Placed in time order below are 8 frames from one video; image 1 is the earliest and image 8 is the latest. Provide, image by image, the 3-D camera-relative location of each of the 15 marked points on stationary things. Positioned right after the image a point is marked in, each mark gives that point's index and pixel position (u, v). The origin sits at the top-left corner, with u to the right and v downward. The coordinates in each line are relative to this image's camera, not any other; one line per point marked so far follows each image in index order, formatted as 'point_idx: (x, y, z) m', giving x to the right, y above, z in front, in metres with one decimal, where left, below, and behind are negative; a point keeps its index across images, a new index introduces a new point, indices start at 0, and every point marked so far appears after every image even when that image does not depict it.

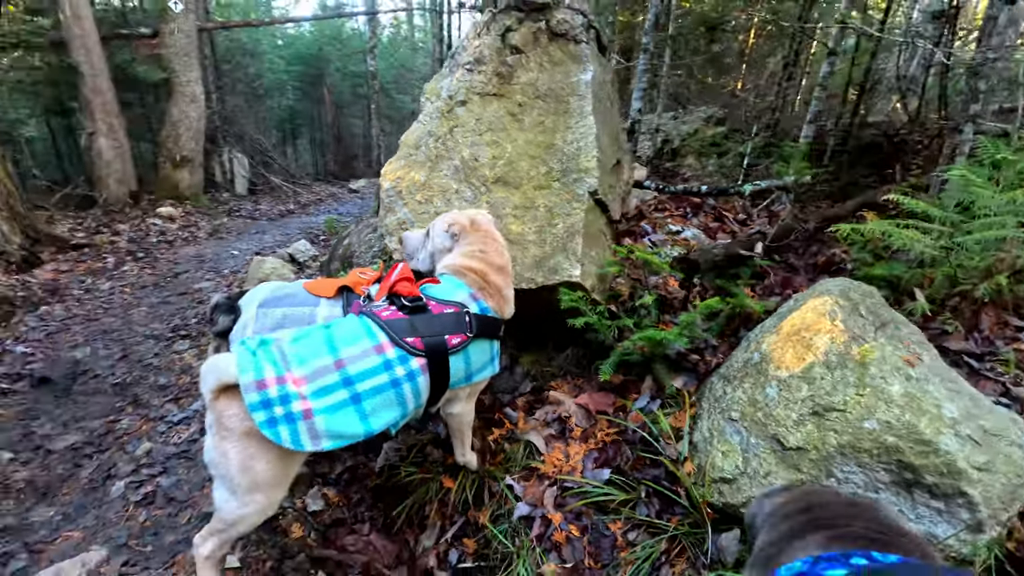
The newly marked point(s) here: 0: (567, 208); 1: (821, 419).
0: (+0.2, +0.3, +2.0) m
1: (+0.8, -0.3, +1.2) m
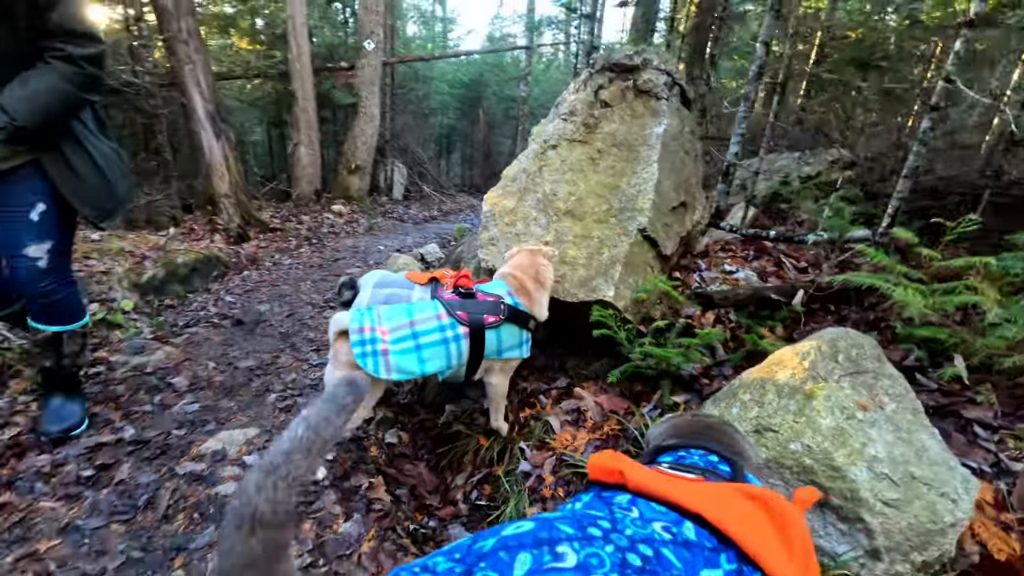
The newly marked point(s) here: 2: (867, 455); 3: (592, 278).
0: (+0.5, +0.2, +2.4) m
1: (+0.7, -0.4, +1.4) m
2: (+1.0, -0.5, +1.3) m
3: (+0.4, 0.0, +2.3) m
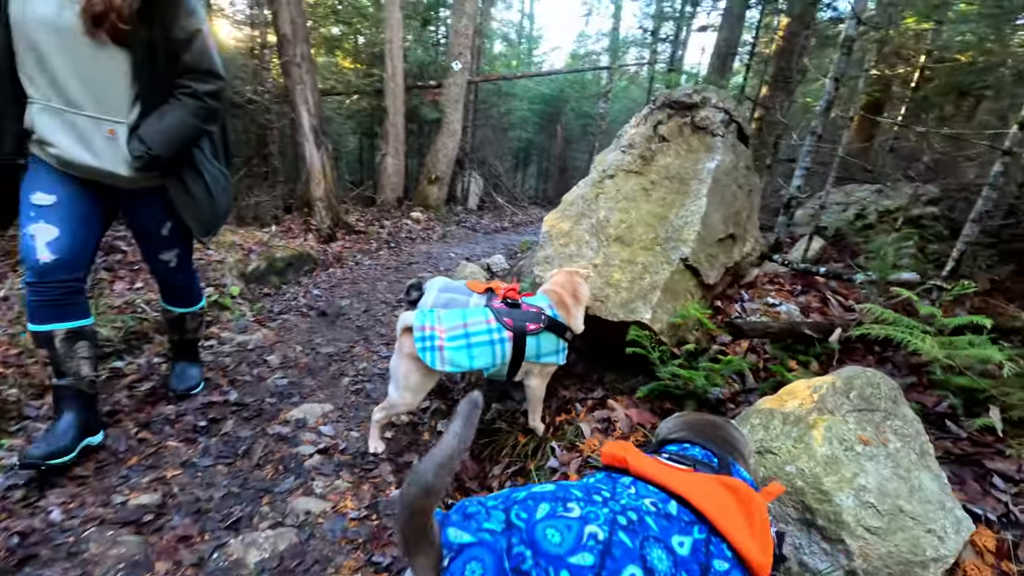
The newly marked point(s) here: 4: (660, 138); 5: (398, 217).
0: (+0.8, +0.1, +2.6) m
1: (+0.8, -0.6, +1.6) m
2: (+1.0, -0.6, +1.4) m
3: (+0.6, -0.1, +2.5) m
4: (+1.0, +1.0, +3.1) m
5: (-2.3, +1.4, +9.7) m
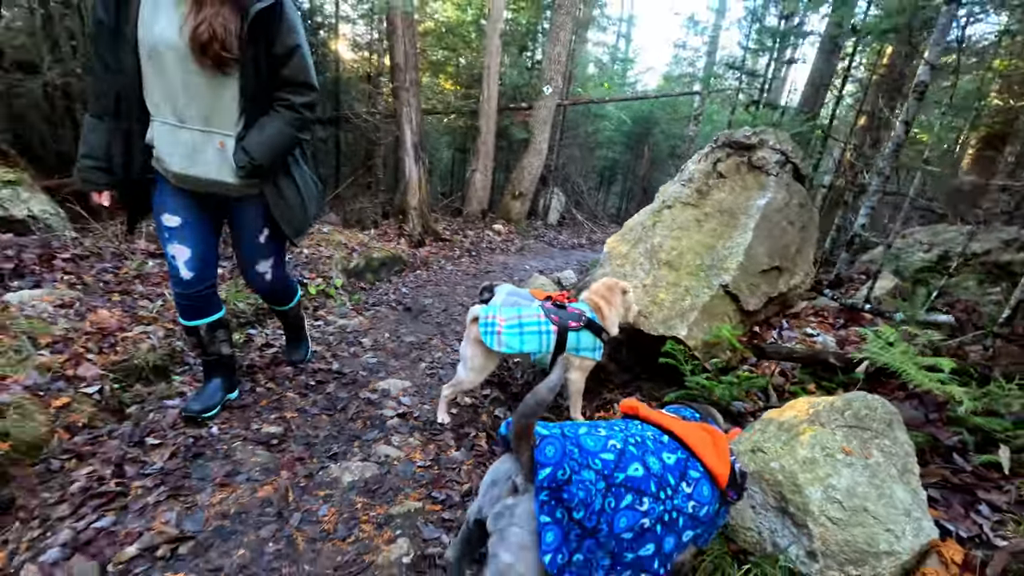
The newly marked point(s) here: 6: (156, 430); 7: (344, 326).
0: (+1.1, 0.0, +2.9) m
1: (+0.9, -0.6, +1.9) m
2: (+1.1, -0.7, +1.7) m
3: (+0.9, -0.2, +2.8) m
4: (+1.4, +0.8, +3.4) m
5: (-0.7, +1.3, +10.4) m
6: (-1.8, -0.7, +2.5) m
7: (-1.5, -0.4, +4.4) m
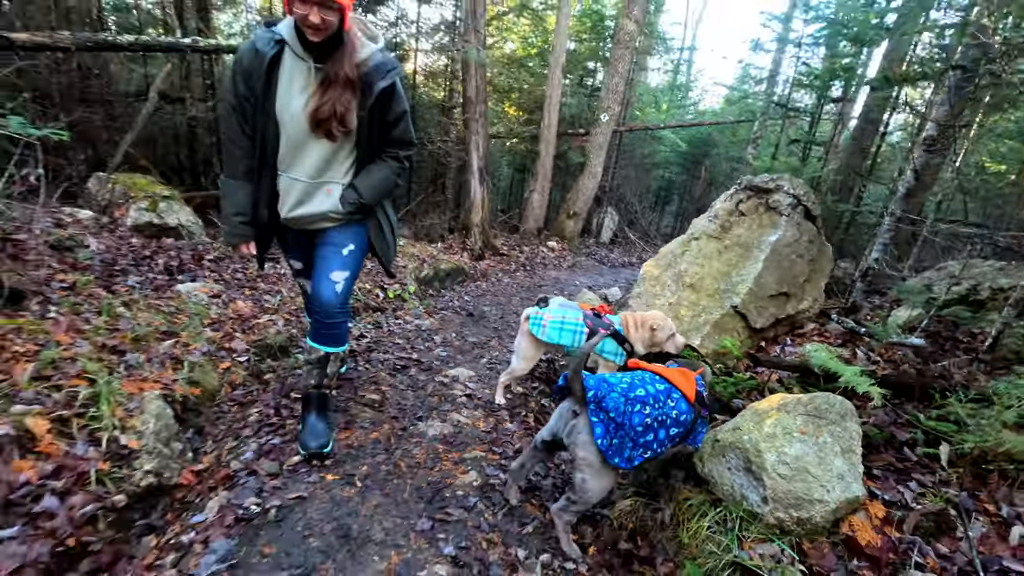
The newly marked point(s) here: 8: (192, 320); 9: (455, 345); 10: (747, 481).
0: (+1.5, -0.2, +3.5) m
1: (+1.1, -0.7, +2.5) m
2: (+1.3, -0.8, +2.3) m
3: (+1.3, -0.3, +3.4) m
4: (+1.9, +0.6, +4.0) m
5: (+0.6, +1.0, +11.2) m
6: (-1.5, -0.7, +3.4) m
7: (-1.0, -0.4, +5.3) m
8: (-2.7, -0.3, +4.1) m
9: (-0.6, -0.6, +4.8) m
10: (+1.1, -0.9, +2.3) m
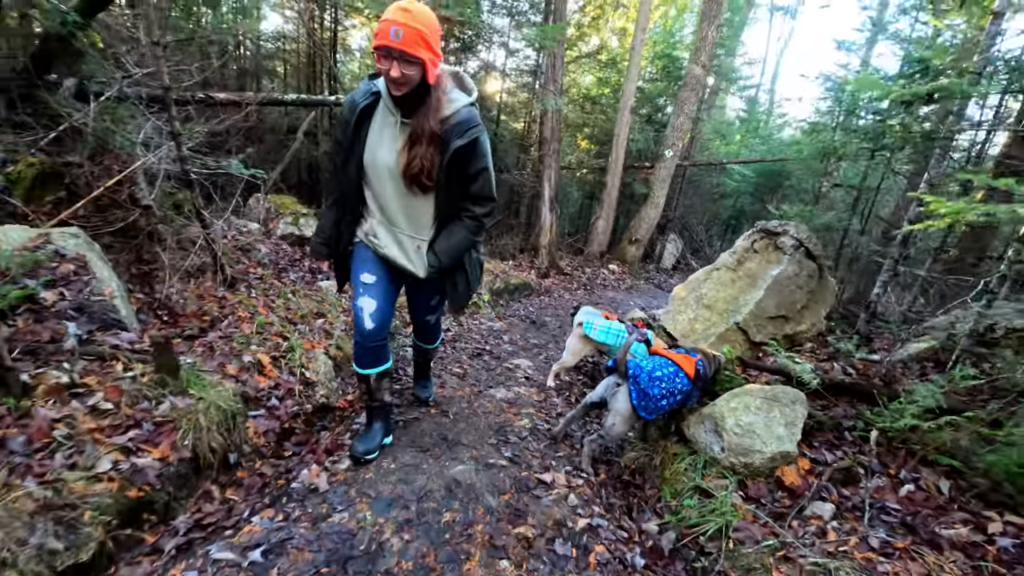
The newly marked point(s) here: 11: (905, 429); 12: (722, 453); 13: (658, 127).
0: (+2.0, -0.3, +4.5) m
1: (+1.4, -0.9, +3.5) m
2: (+1.6, -0.9, +3.3) m
3: (+1.7, -0.5, +4.4) m
4: (+2.5, +0.4, +4.9) m
5: (+2.2, +0.5, +12.3) m
6: (-1.1, -0.7, +4.8) m
7: (-0.3, -0.5, +6.6) m
8: (-2.1, -0.2, +5.7) m
9: (+0.1, -0.7, +6.1) m
10: (+1.4, -1.0, +3.3) m
11: (+2.7, -1.0, +3.3) m
12: (+1.4, -1.1, +3.2) m
13: (+4.4, +4.9, +14.5) m
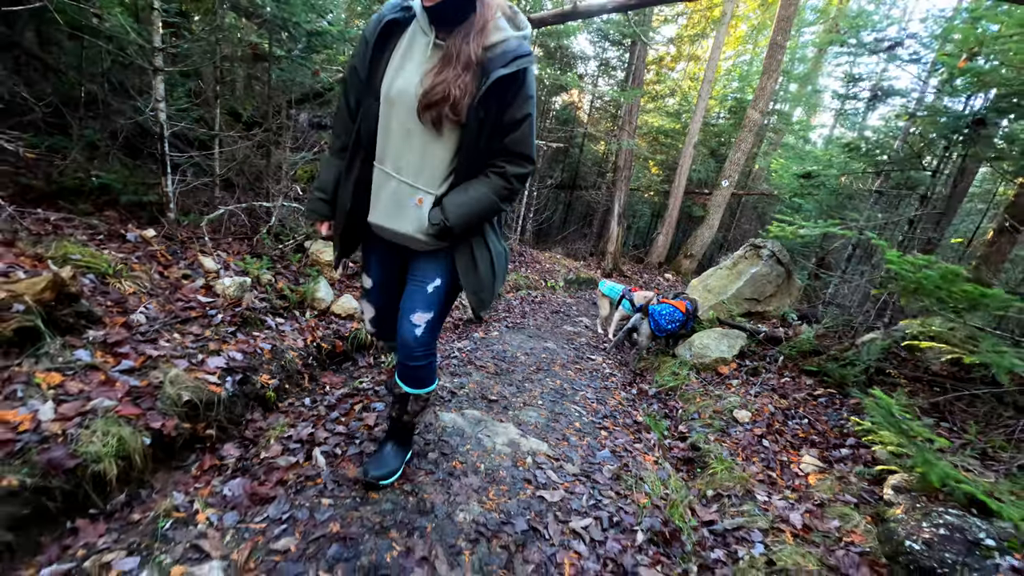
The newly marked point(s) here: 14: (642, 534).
0: (+3.0, -0.2, +7.1) m
1: (+2.3, -0.6, +6.3) m
2: (+2.4, -0.7, +6.0) m
3: (+2.7, -0.3, +7.1) m
4: (+3.6, +0.5, +7.5) m
5: (+4.4, +0.4, +14.9) m
6: (0.0, -0.3, +7.9) m
7: (+1.1, -0.2, +9.6) m
8: (-0.9, +0.3, +8.9) m
9: (+1.3, -0.4, +9.0) m
10: (+2.2, -0.8, +6.1) m
11: (+3.5, -0.8, +5.9) m
12: (+2.2, -0.9, +6.0) m
13: (+7.3, +4.5, +16.8) m
14: (+0.8, -1.5, +2.8) m
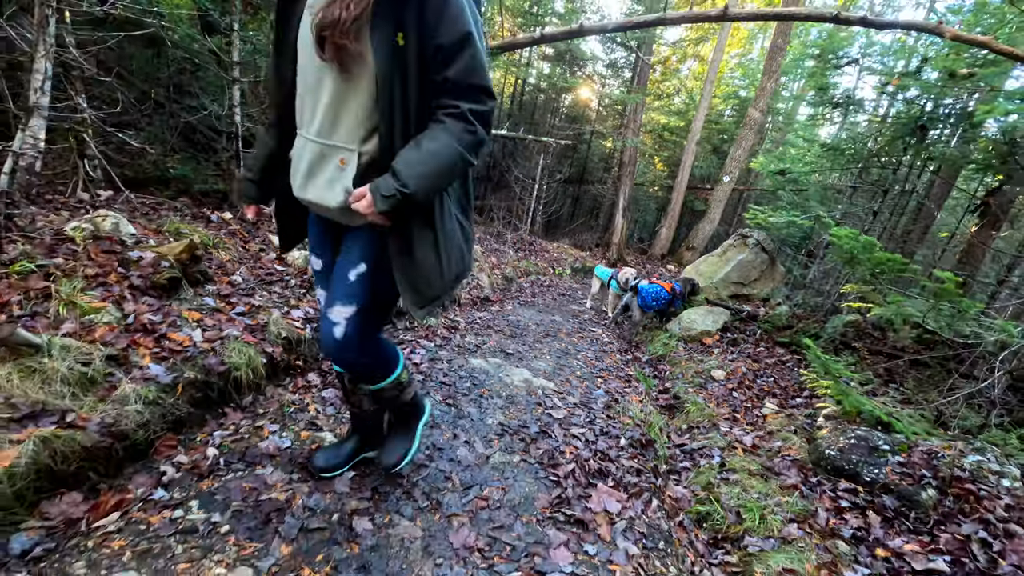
0: (+3.2, +0.1, +8.0) m
1: (+2.5, -0.3, +7.1) m
2: (+2.6, -0.4, +6.9) m
3: (+2.9, 0.0, +8.0) m
4: (+3.8, +0.8, +8.4) m
5: (+4.7, +0.8, +15.7) m
6: (+0.2, 0.0, +8.8) m
7: (+1.3, +0.1, +10.5) m
8: (-0.6, +0.6, +9.8) m
9: (+1.5, -0.1, +9.9) m
10: (+2.4, -0.5, +7.0) m
11: (+3.7, -0.6, +6.7) m
12: (+2.4, -0.6, +6.9) m
13: (+7.7, +4.8, +17.6) m
14: (+0.9, -1.2, +3.8) m
